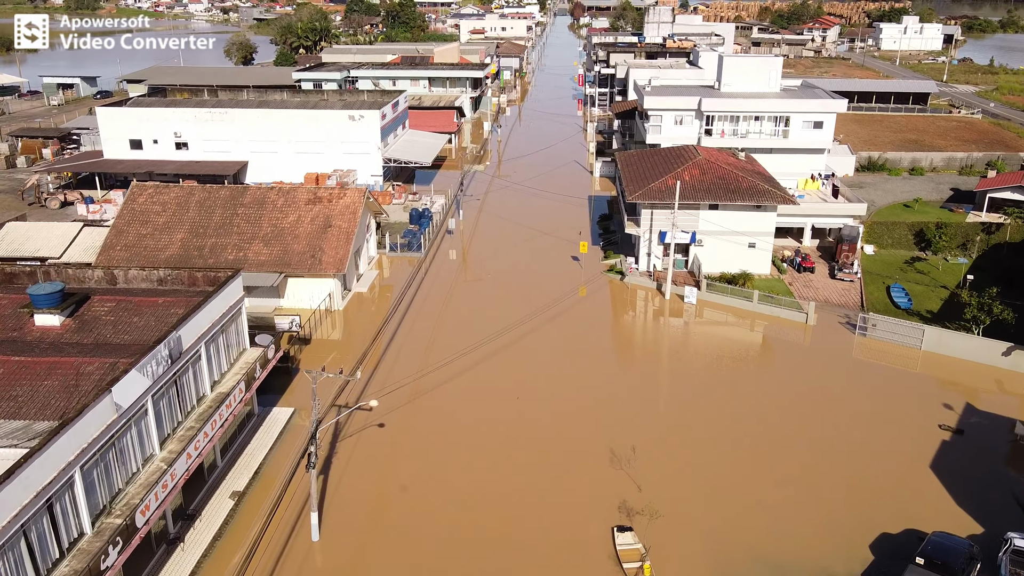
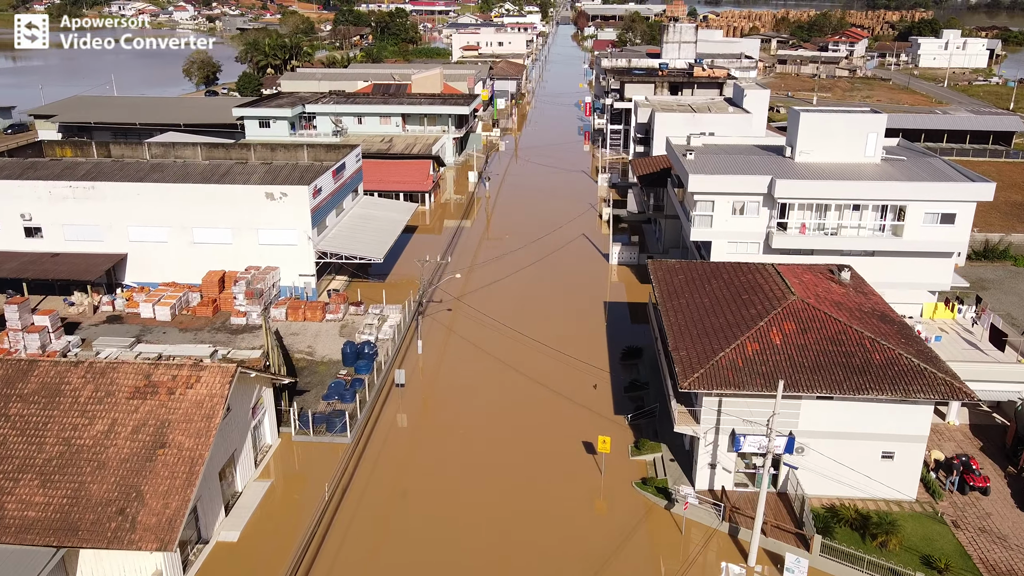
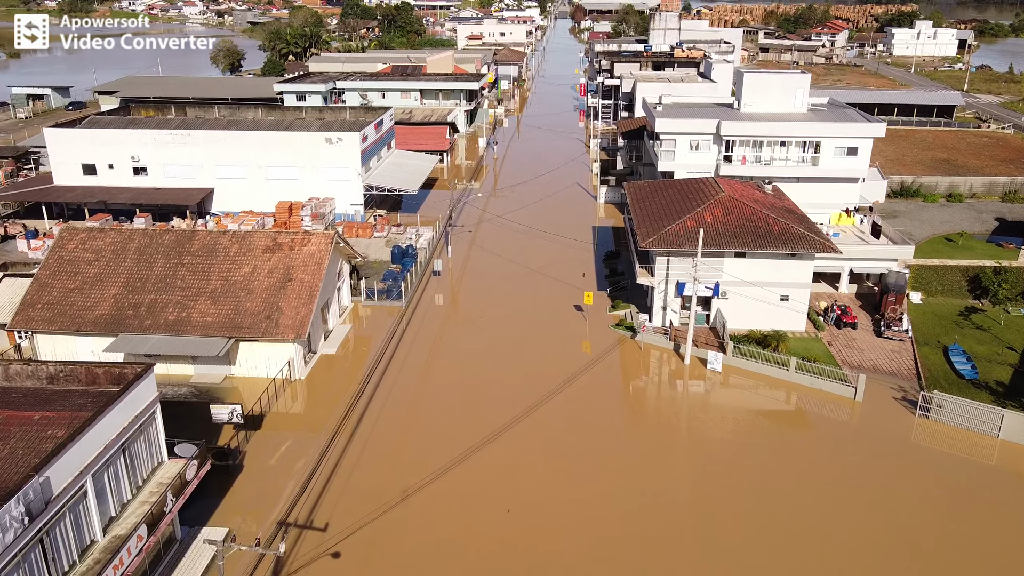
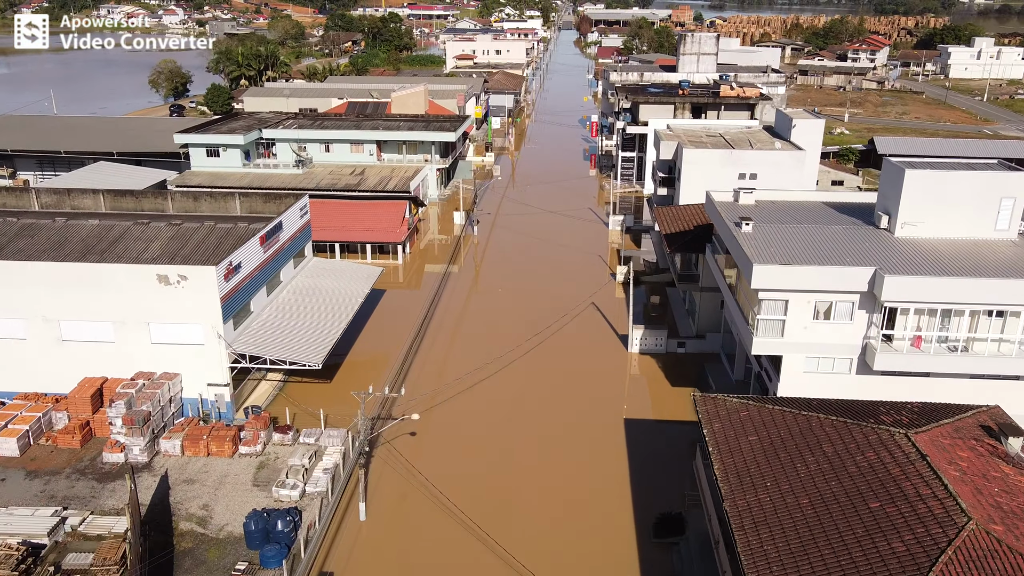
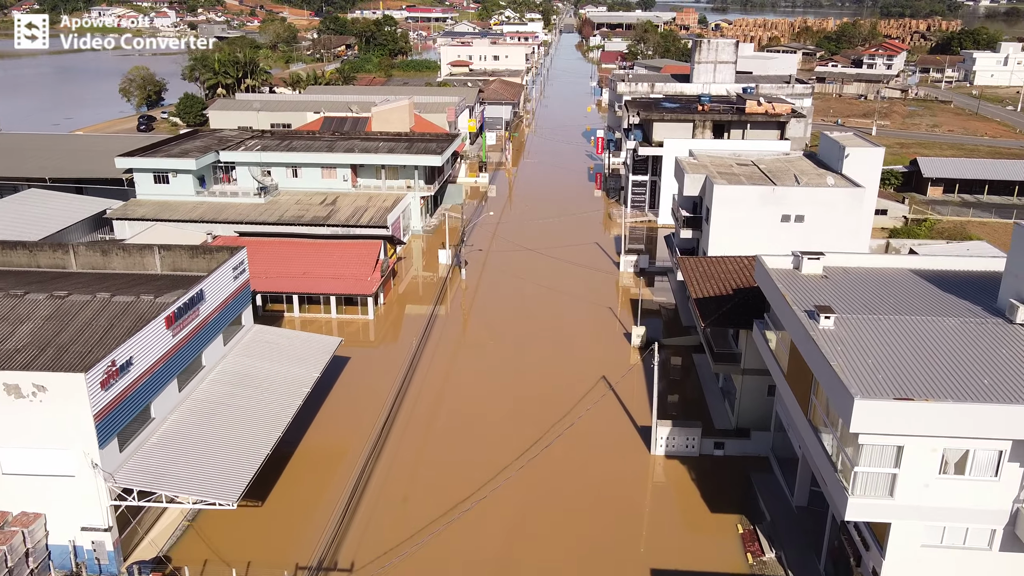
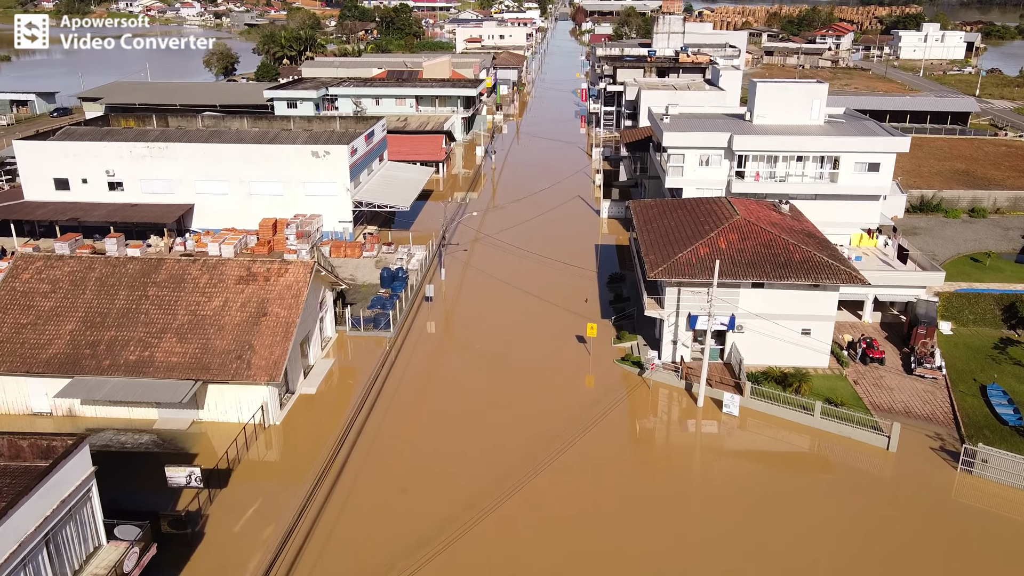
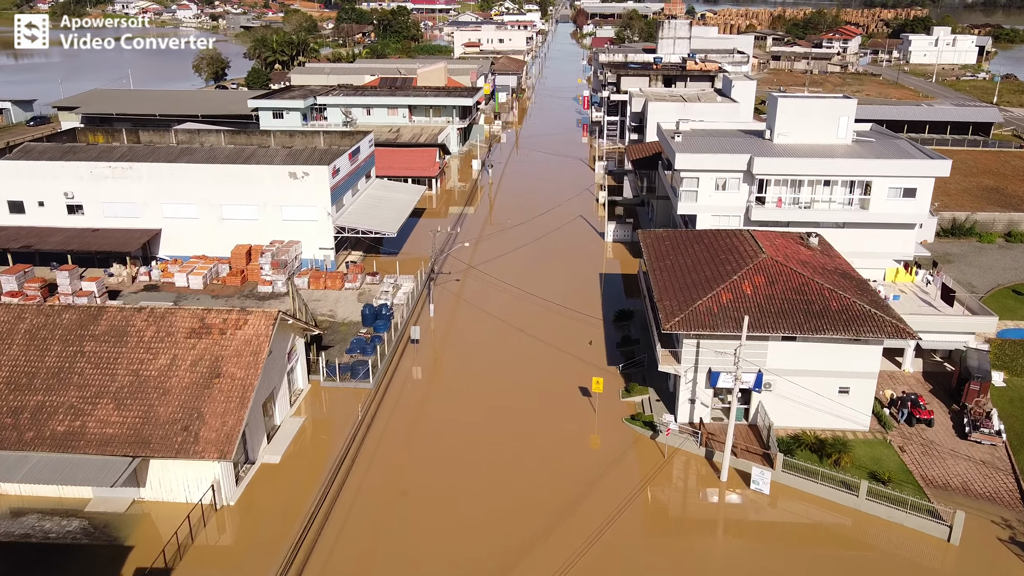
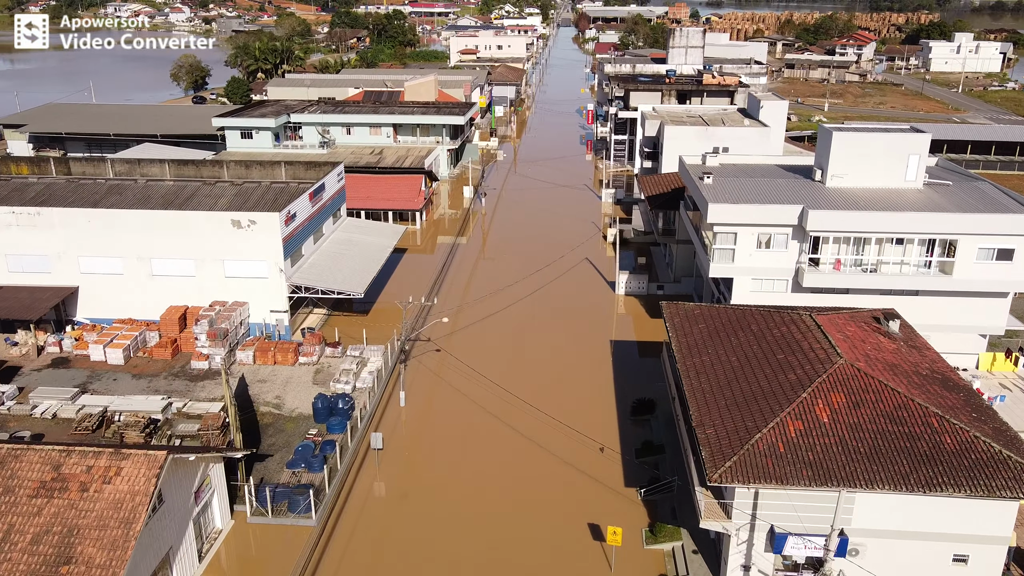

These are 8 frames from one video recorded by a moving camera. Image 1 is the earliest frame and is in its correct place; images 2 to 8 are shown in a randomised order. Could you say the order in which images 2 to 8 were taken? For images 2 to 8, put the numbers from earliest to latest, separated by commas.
3, 6, 7, 2, 8, 4, 5
